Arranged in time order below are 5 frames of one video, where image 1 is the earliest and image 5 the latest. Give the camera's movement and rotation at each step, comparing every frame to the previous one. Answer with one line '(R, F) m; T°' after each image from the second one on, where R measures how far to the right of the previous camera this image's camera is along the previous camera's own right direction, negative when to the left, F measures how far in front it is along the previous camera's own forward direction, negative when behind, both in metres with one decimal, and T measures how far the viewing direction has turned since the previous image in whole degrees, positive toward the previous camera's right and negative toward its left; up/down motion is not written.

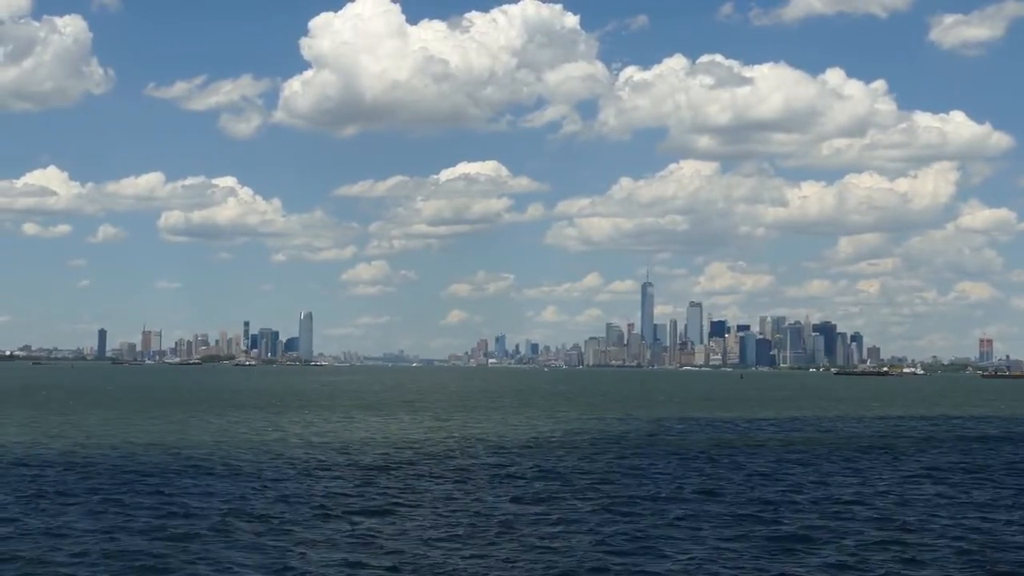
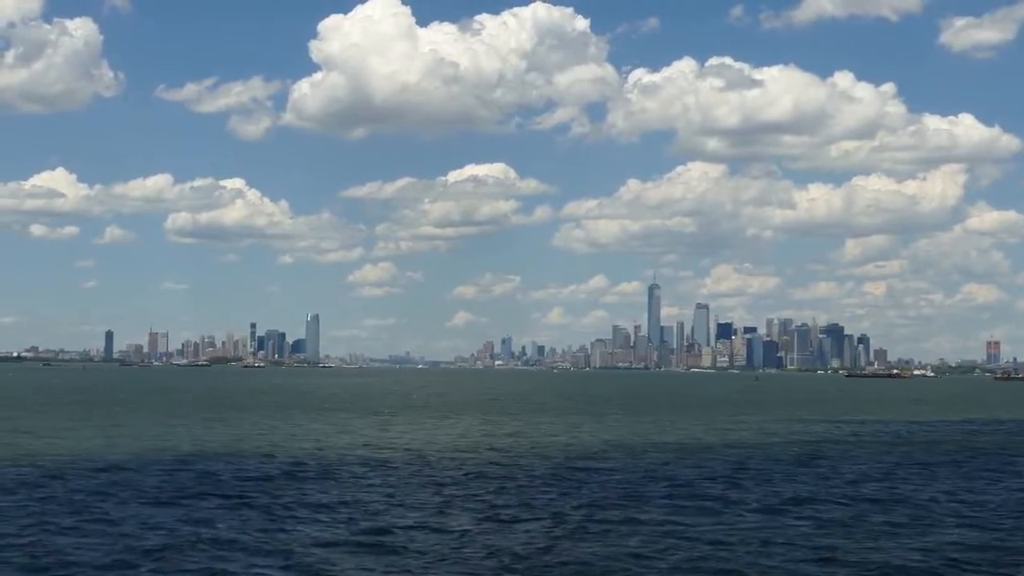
(-6.9, -0.3) m; 0°
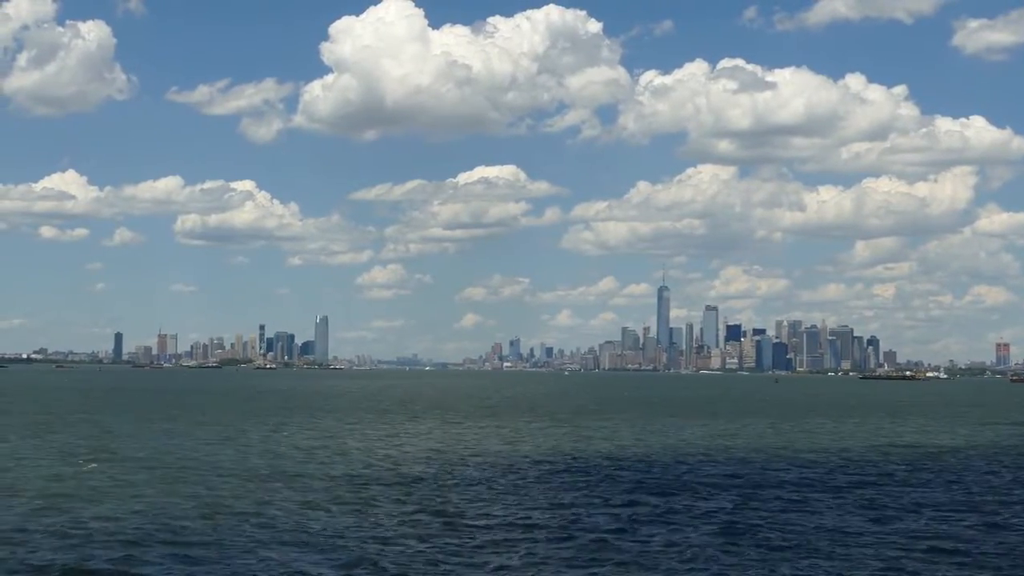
(-8.6, -0.3) m; 0°
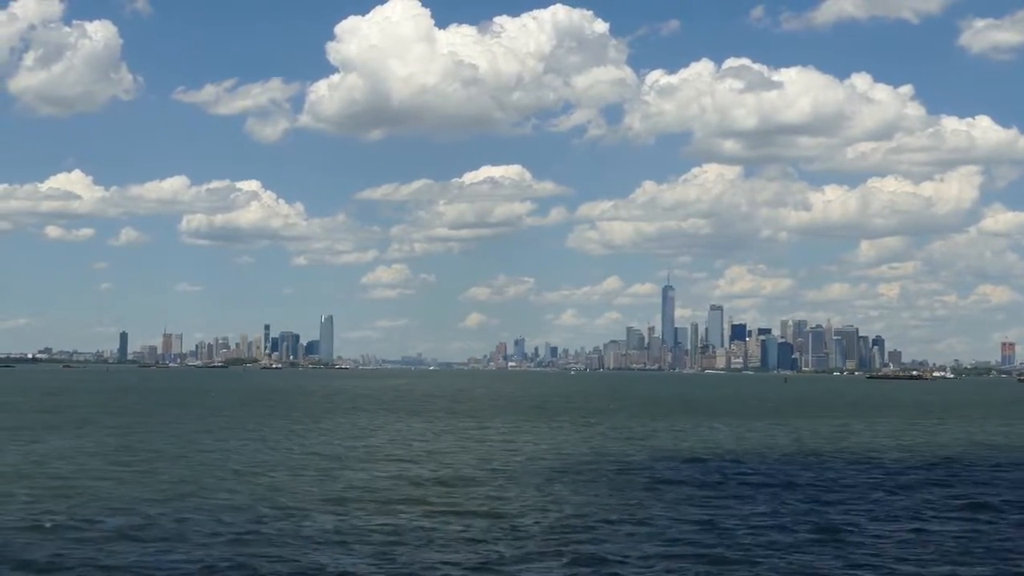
(-4.3, -0.4) m; 0°
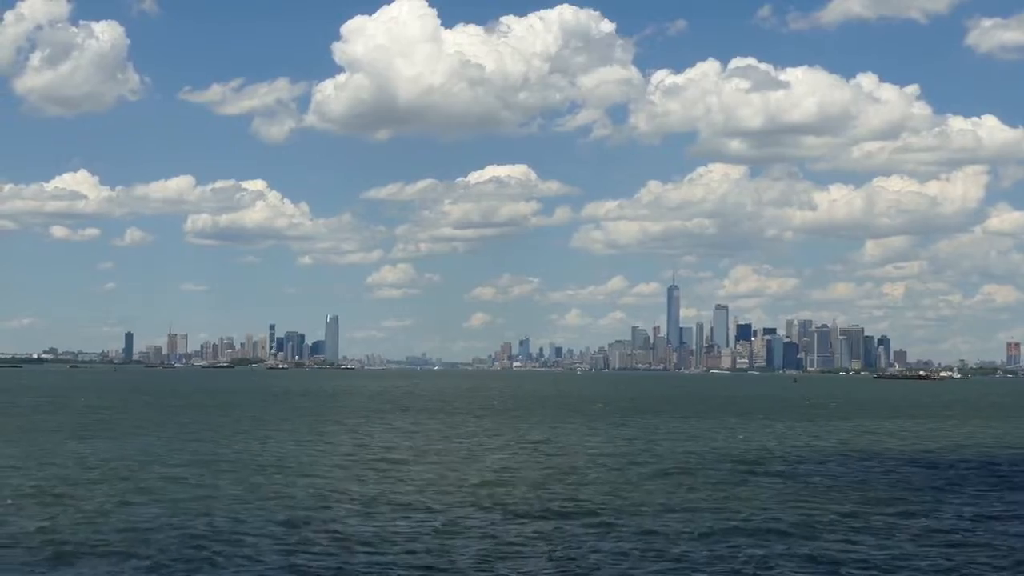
(-4.1, -0.2) m; 0°
